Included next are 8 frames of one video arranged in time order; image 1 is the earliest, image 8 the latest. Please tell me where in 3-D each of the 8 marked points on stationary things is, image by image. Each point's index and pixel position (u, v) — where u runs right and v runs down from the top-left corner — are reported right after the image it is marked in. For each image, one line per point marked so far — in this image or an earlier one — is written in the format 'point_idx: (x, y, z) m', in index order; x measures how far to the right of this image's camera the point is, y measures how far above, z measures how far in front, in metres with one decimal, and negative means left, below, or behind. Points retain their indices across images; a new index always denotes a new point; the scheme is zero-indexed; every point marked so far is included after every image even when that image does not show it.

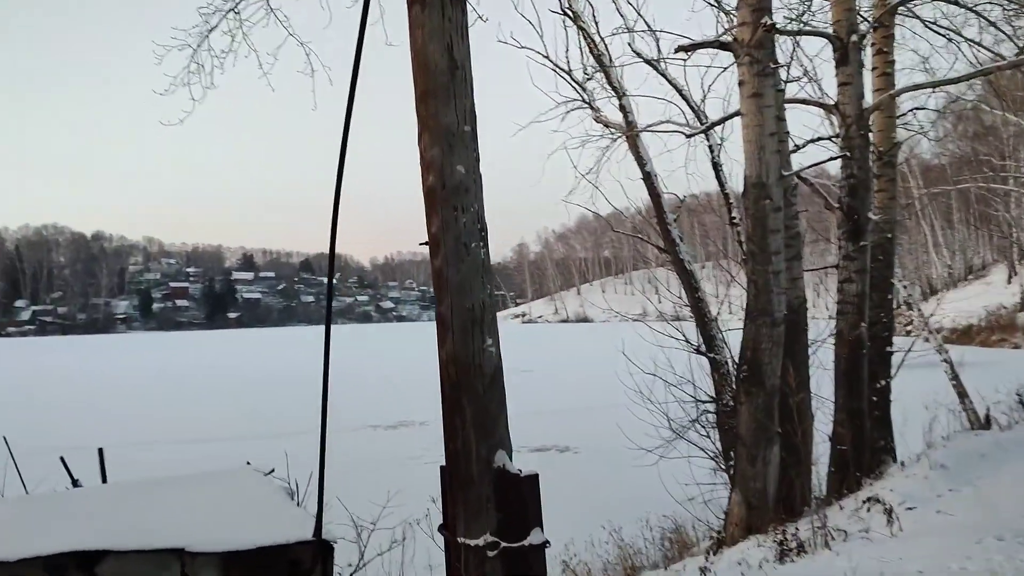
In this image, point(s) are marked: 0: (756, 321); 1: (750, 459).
0: (+1.5, -0.2, +5.1) m
1: (+1.4, -1.0, +5.2) m
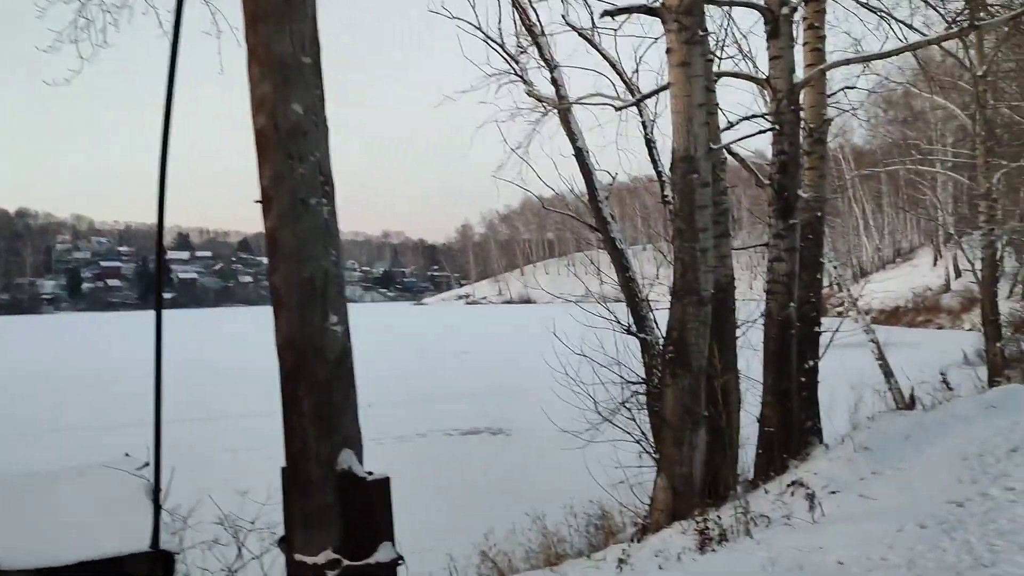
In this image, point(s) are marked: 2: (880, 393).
0: (+1.0, -0.1, +4.9) m
1: (+1.0, -0.9, +5.0) m
2: (+3.6, -1.0, +8.5) m
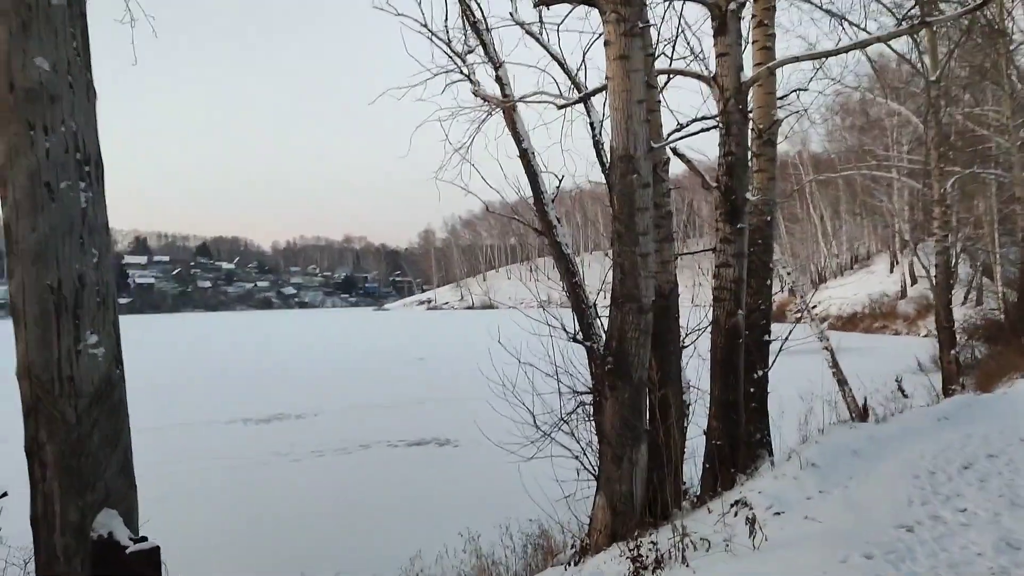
0: (+0.6, -0.1, +4.7) m
1: (+0.6, -0.9, +4.7) m
2: (+3.1, -1.1, +8.3) m
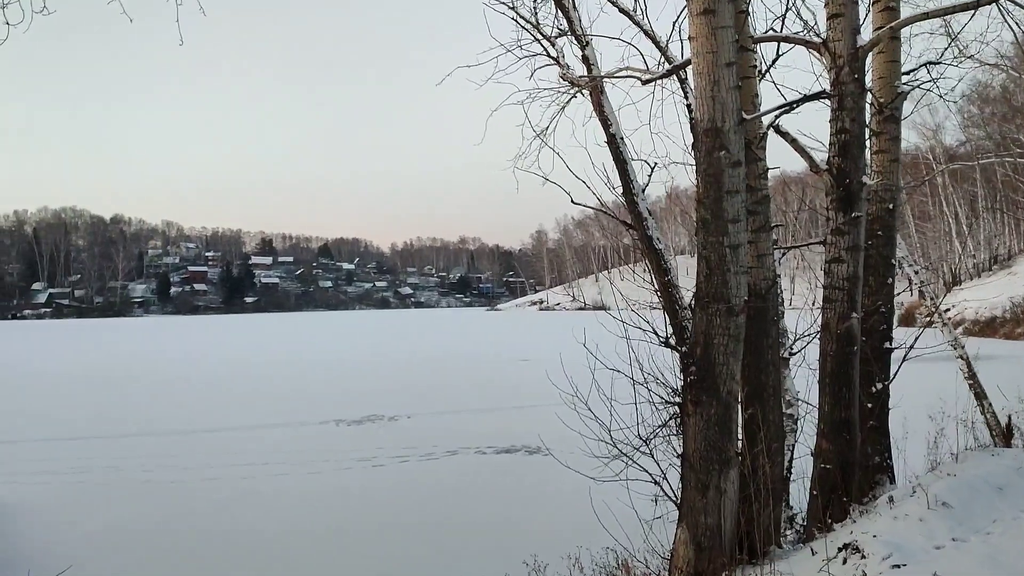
0: (+0.9, -0.1, +3.9) m
1: (+0.9, -0.9, +4.0) m
2: (+3.8, -1.1, +7.3) m
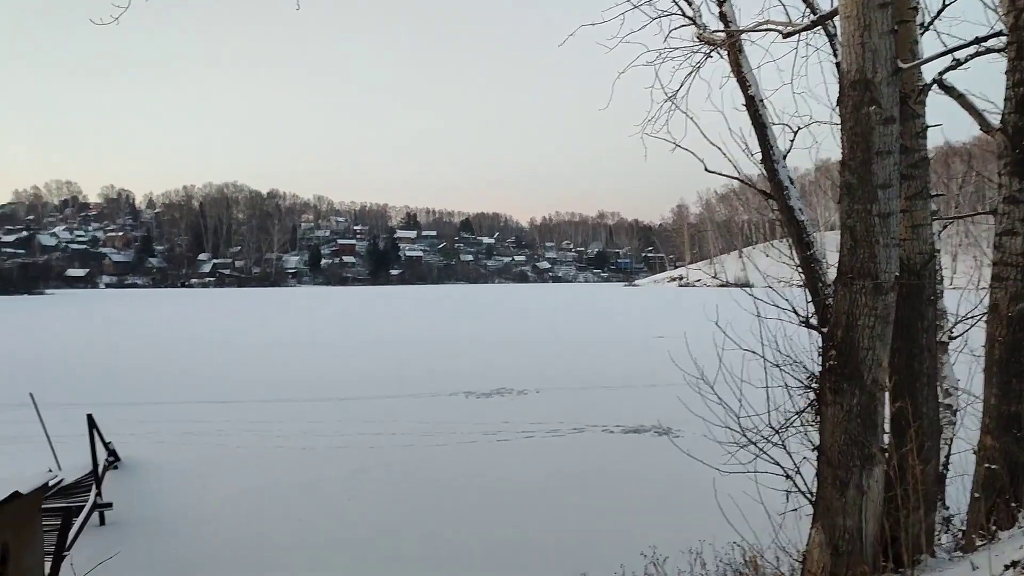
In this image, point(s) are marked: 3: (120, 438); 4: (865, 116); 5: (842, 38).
0: (+1.4, 0.0, +3.5) m
1: (+1.3, -0.8, +3.6) m
2: (+4.8, -1.0, +6.3) m
3: (-4.9, -1.9, +10.7) m
4: (+1.4, +0.7, +3.4) m
5: (+1.3, +1.0, +3.5) m
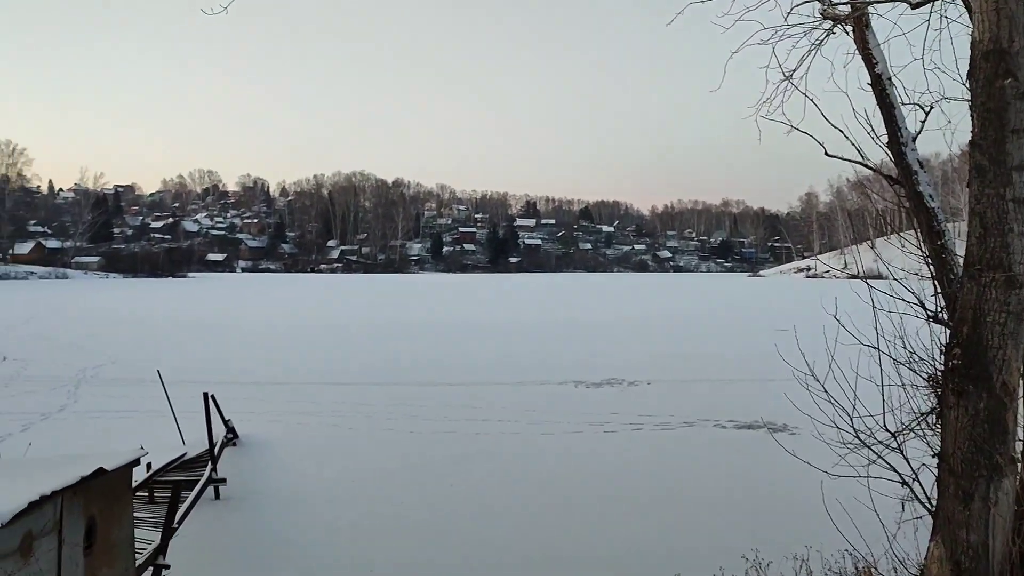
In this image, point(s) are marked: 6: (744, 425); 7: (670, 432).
0: (+1.7, 0.0, +3.1) m
1: (+1.7, -0.8, +3.3) m
2: (+5.5, -0.9, +5.5) m
3: (-3.5, -1.7, +11.2) m
4: (+1.7, +0.7, +3.0) m
5: (+1.7, +1.0, +3.2) m
6: (+2.8, -1.6, +10.5) m
7: (+1.9, -1.7, +10.3) m
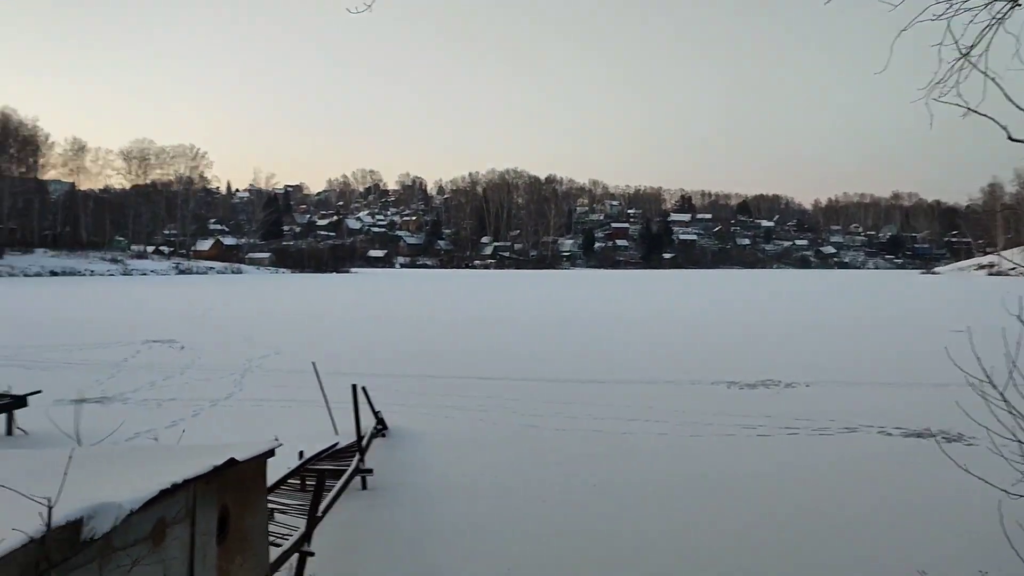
0: (+2.1, 0.0, +2.7) m
1: (+2.1, -0.8, +2.8) m
2: (+6.3, -1.0, +4.4) m
3: (-1.6, -1.6, +11.5) m
4: (+2.1, +0.7, +2.6) m
5: (+2.1, +1.0, +2.7) m
6: (+4.5, -1.6, +9.8) m
7: (+3.6, -1.7, +9.7) m
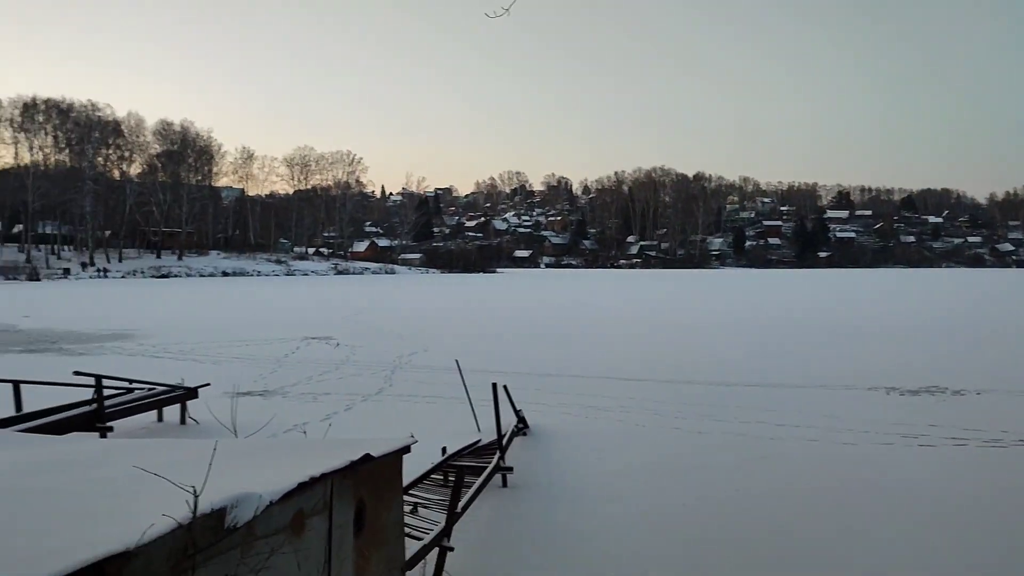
0: (+2.5, 0.0, +2.3) m
1: (+2.5, -0.8, +2.4) m
2: (+6.9, -1.0, +3.2) m
3: (+0.3, -1.6, +11.6) m
4: (+2.5, +0.7, +2.2) m
5: (+2.5, +1.0, +2.3) m
6: (+6.1, -1.6, +8.8) m
7: (+5.1, -1.7, +8.9) m
